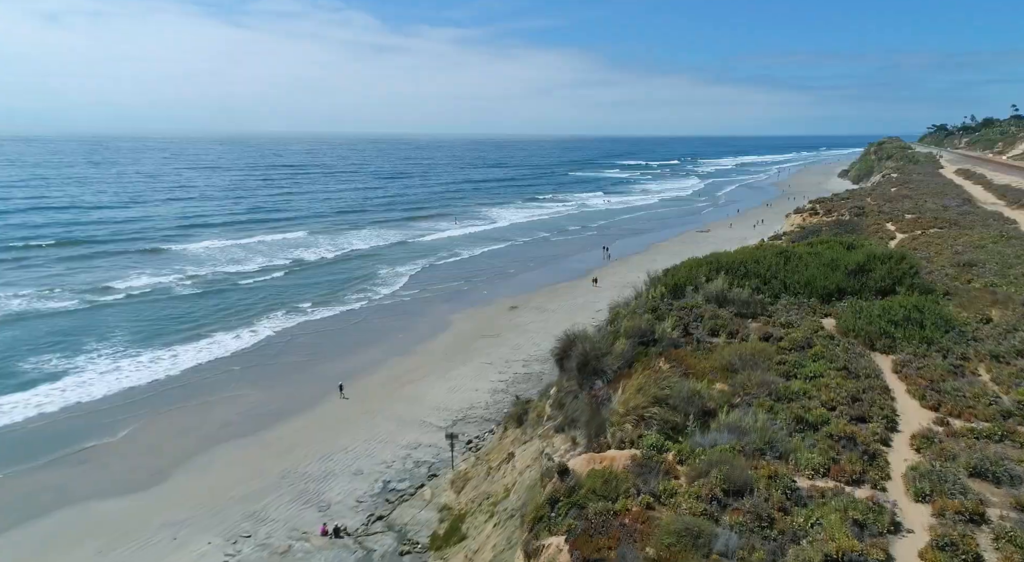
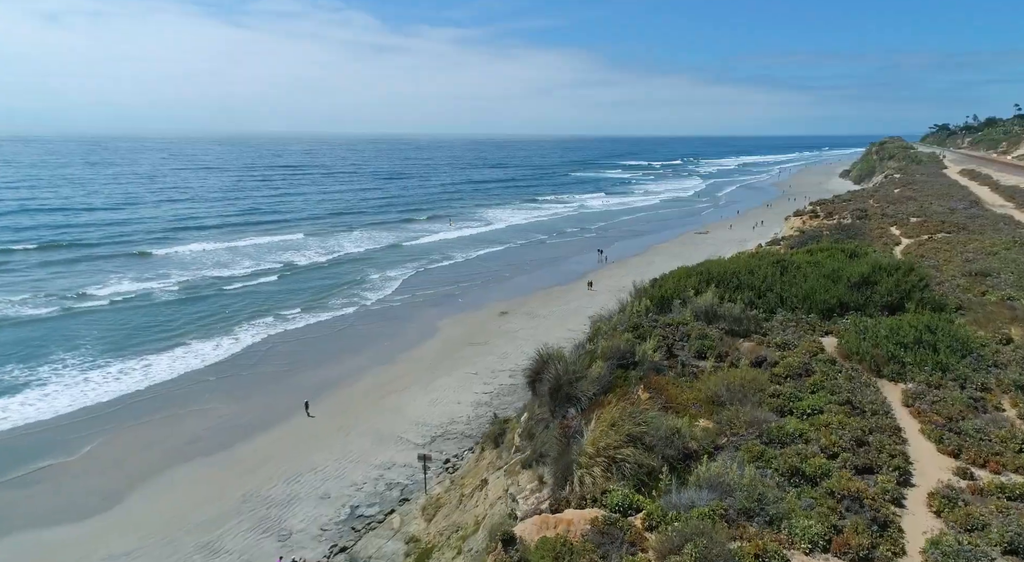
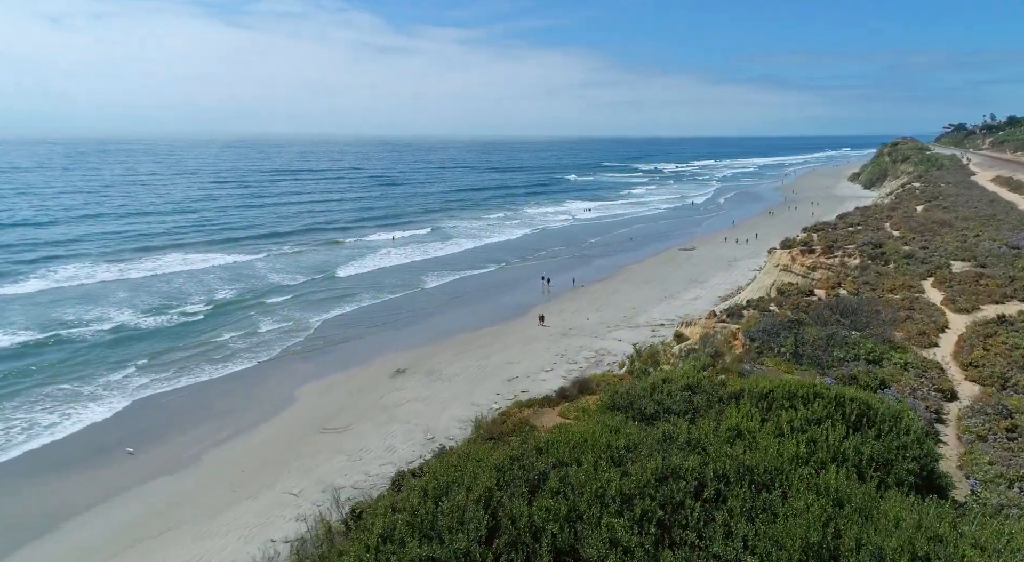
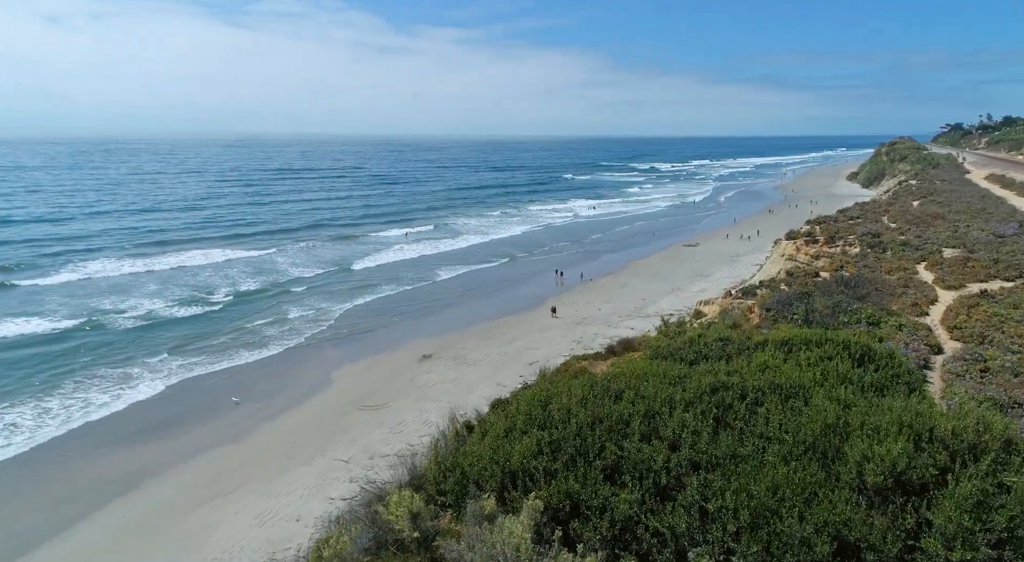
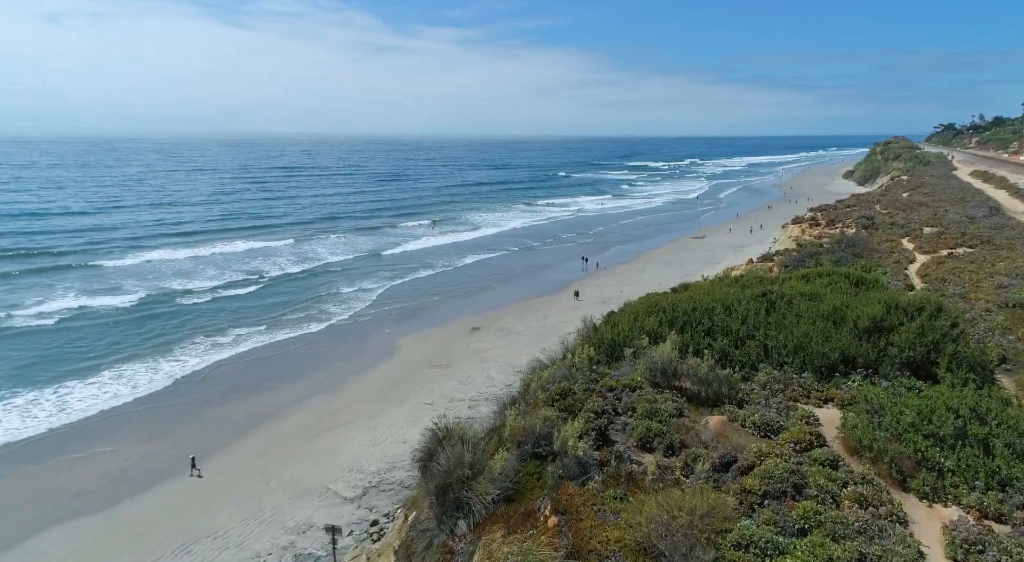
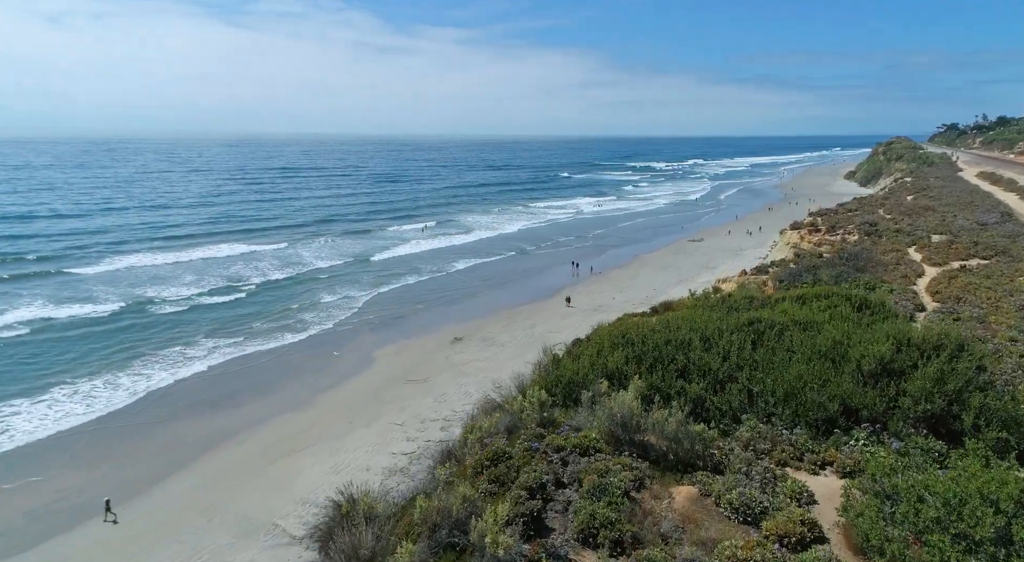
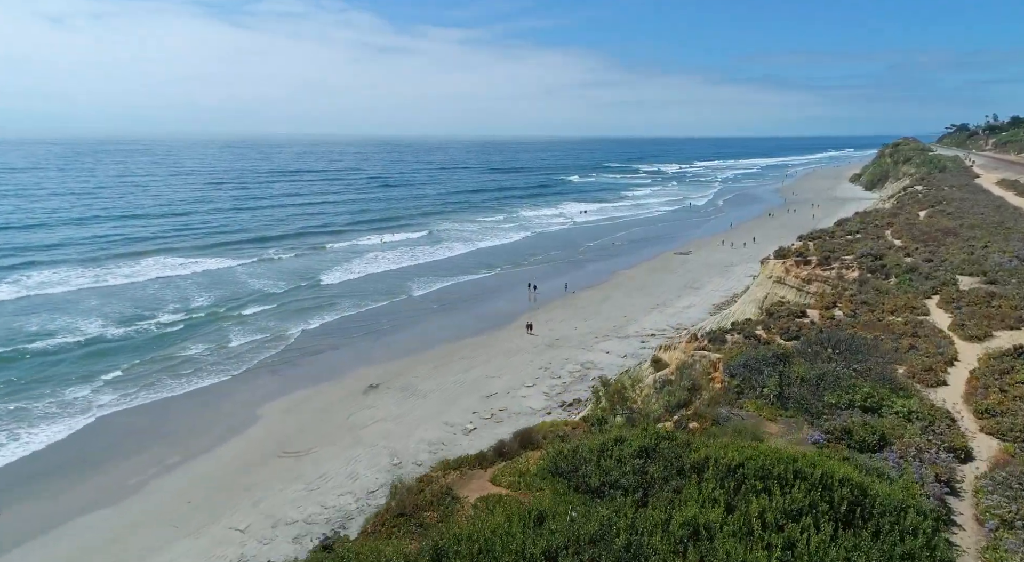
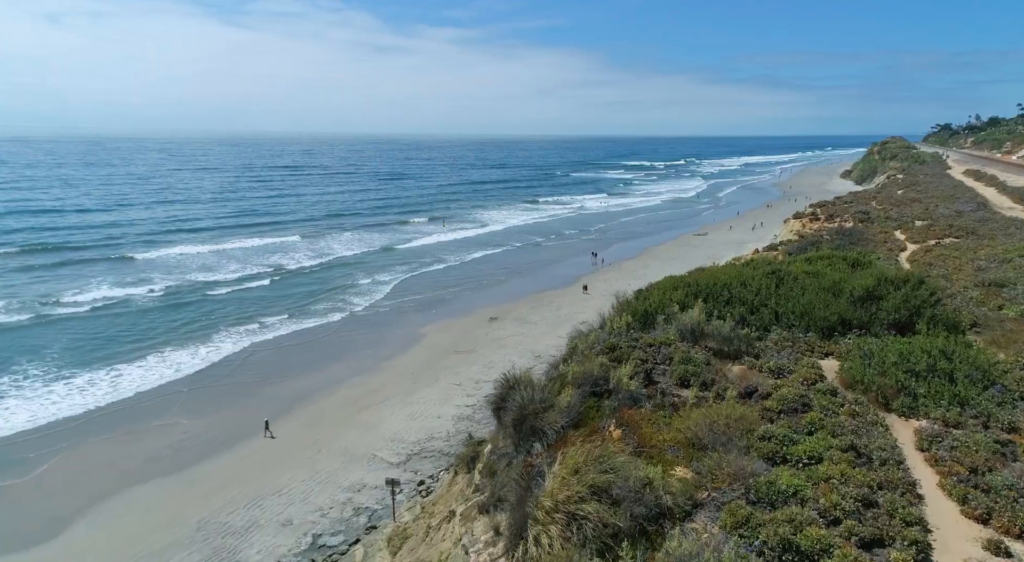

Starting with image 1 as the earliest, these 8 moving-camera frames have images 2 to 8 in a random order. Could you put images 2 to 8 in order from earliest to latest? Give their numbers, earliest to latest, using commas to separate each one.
2, 8, 5, 6, 4, 3, 7
